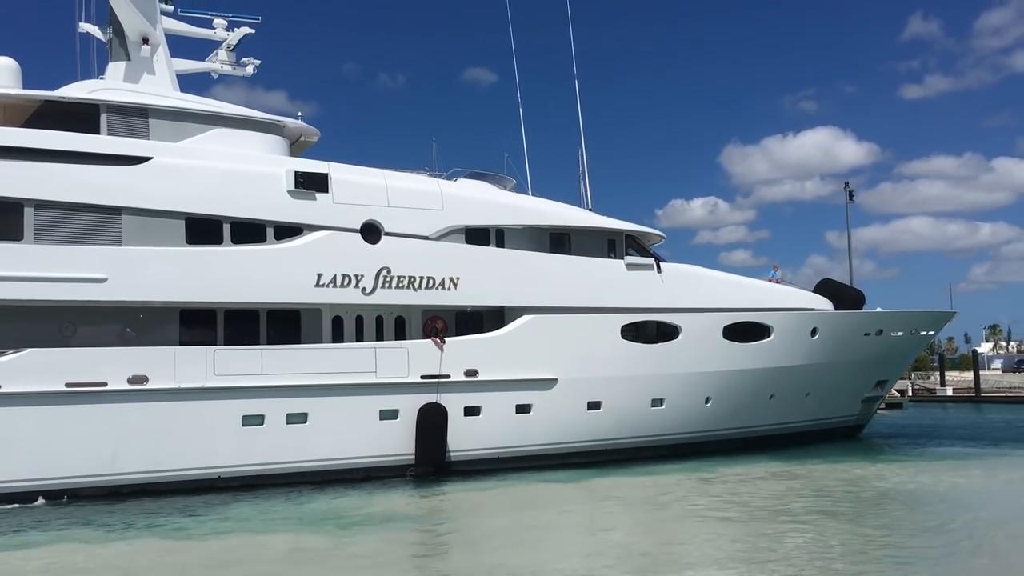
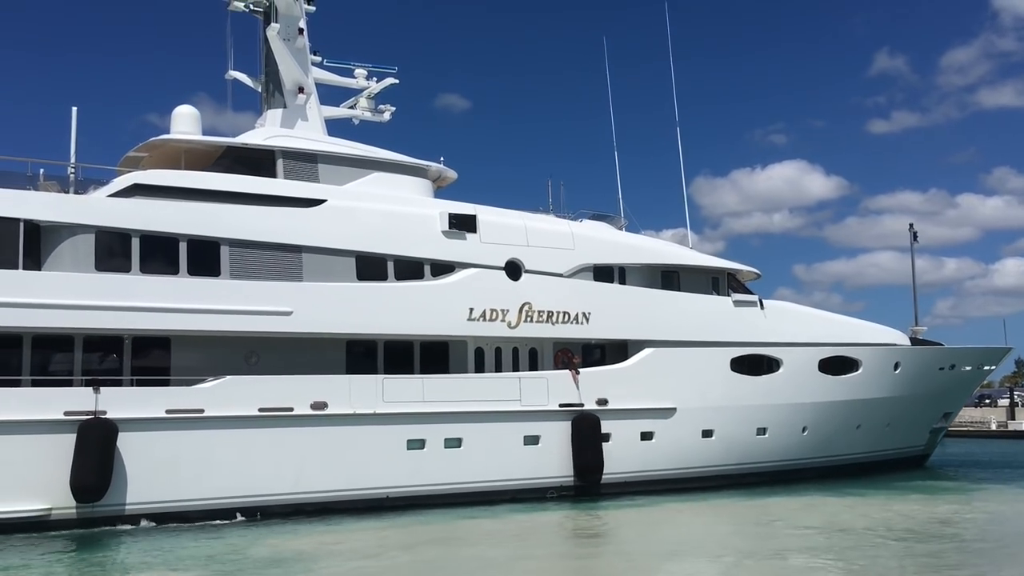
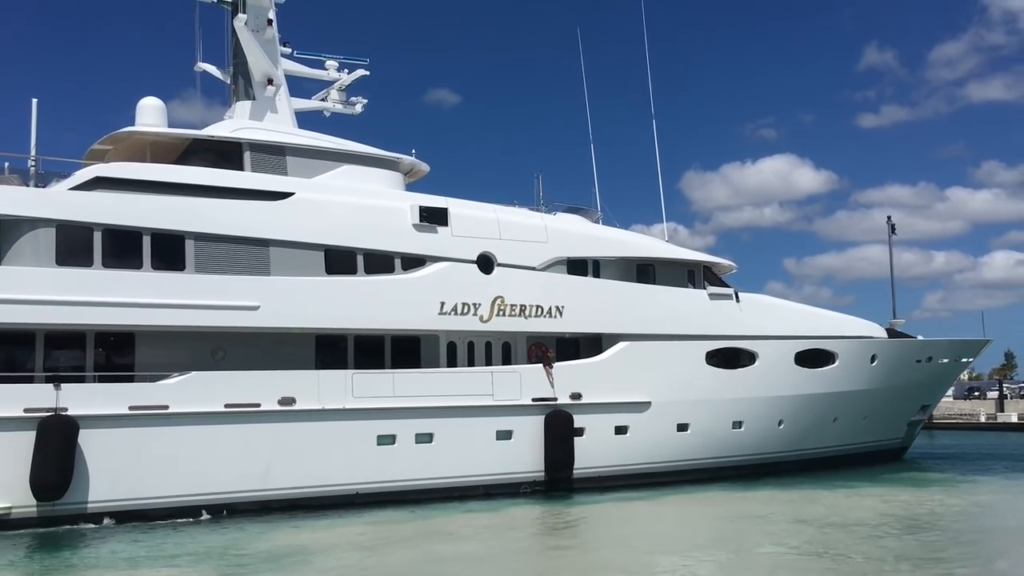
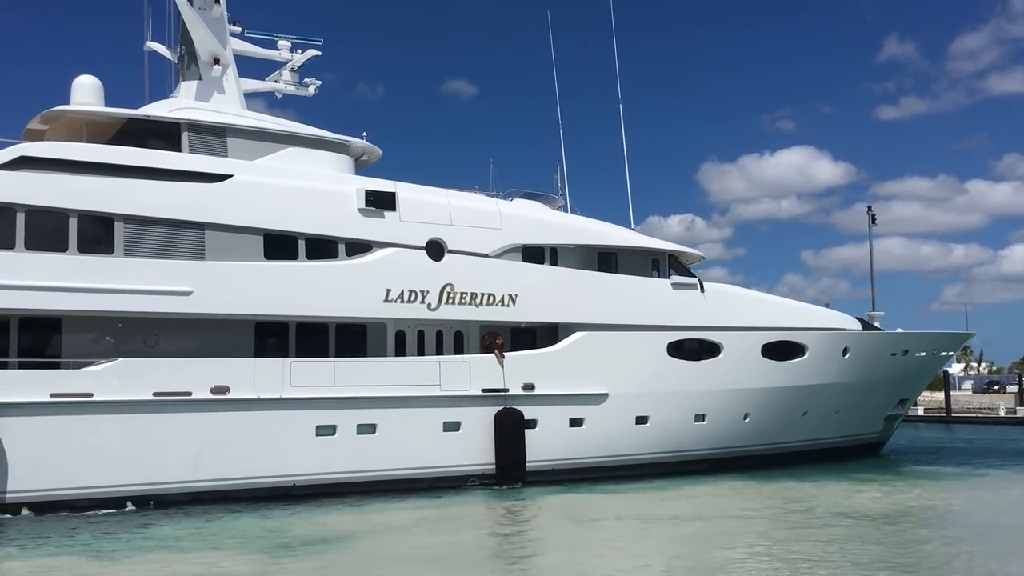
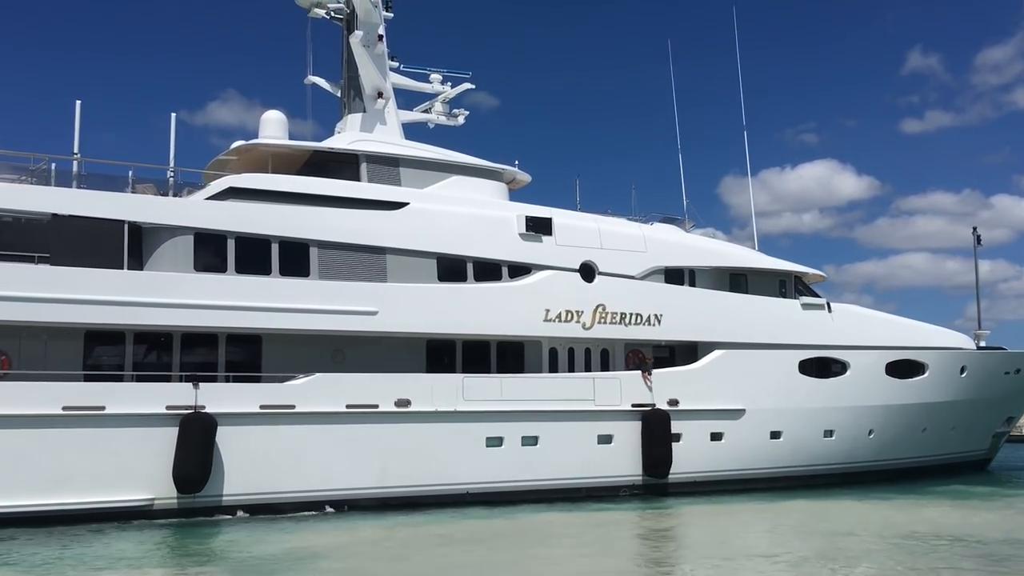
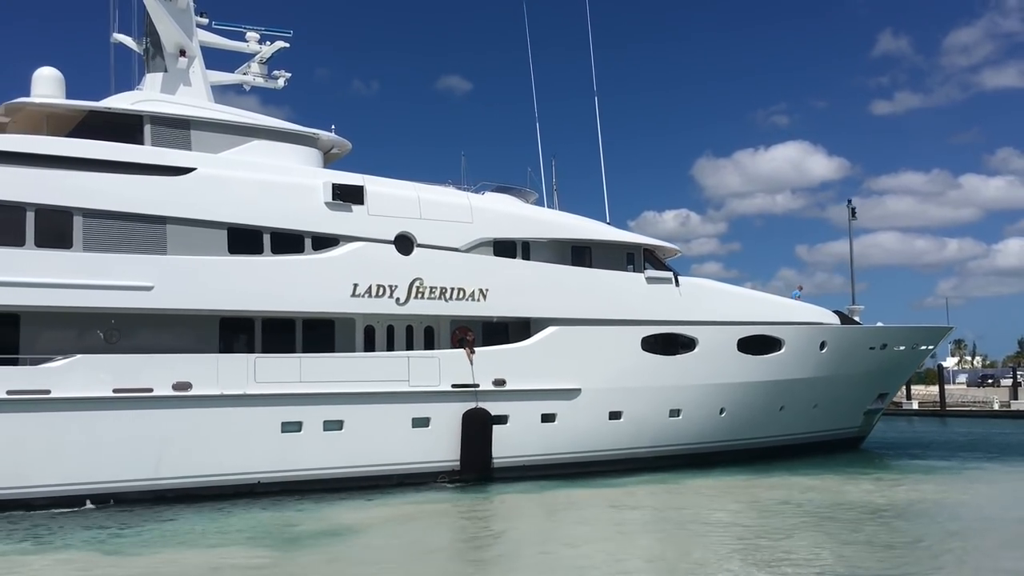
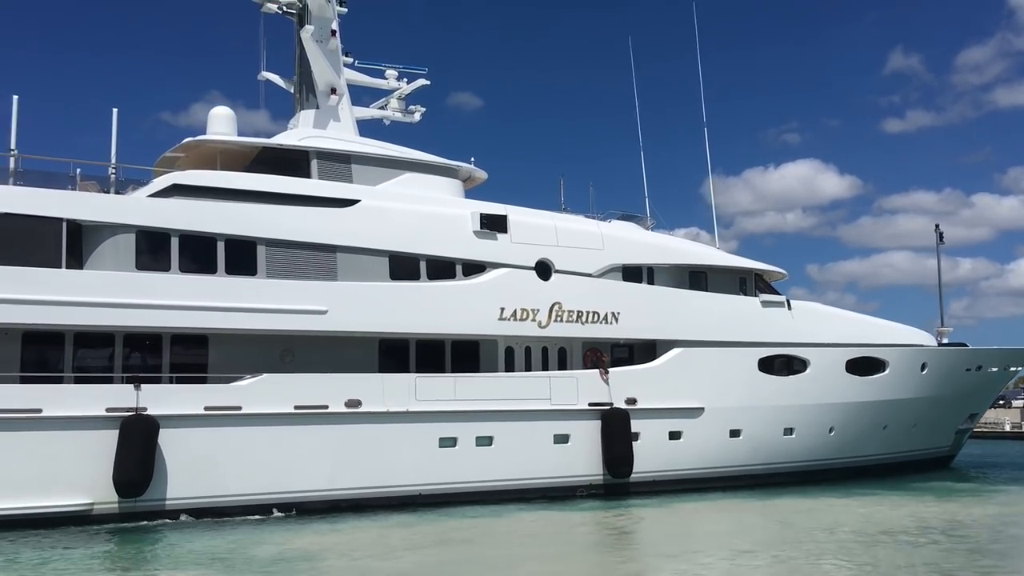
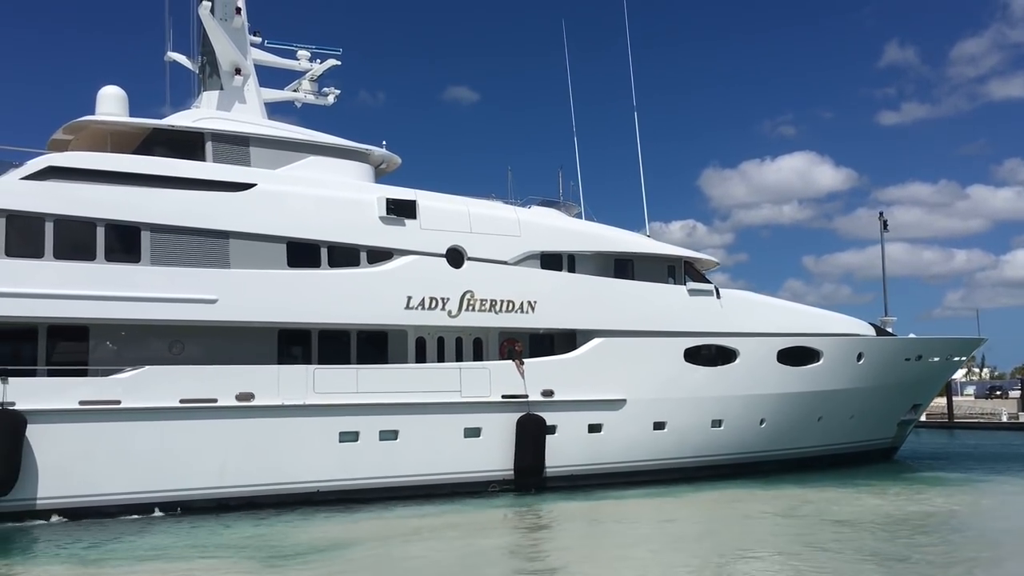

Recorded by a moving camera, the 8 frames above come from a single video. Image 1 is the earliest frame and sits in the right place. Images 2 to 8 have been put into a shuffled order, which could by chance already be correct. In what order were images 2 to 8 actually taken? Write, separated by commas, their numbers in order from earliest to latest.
6, 4, 8, 3, 2, 7, 5
